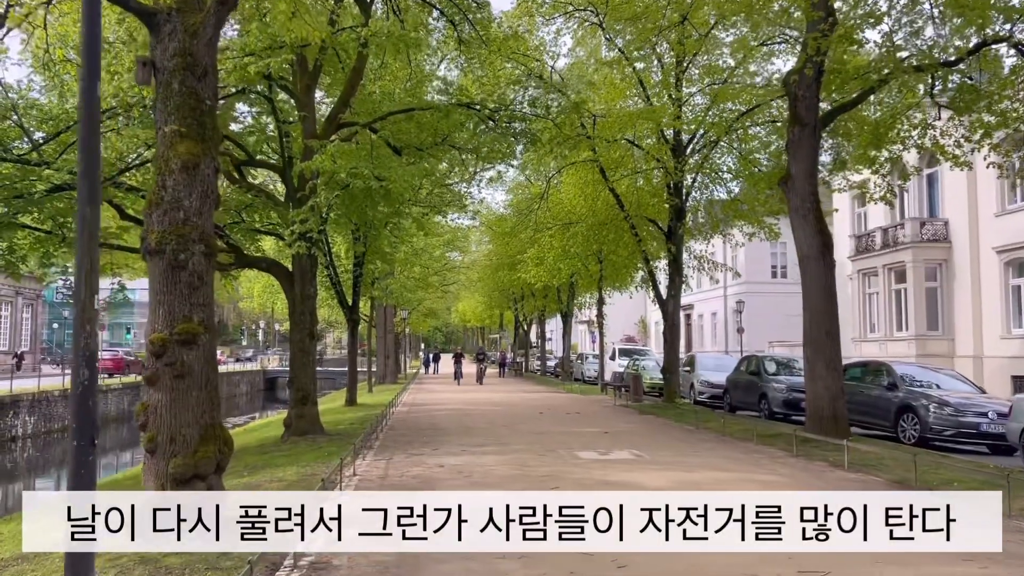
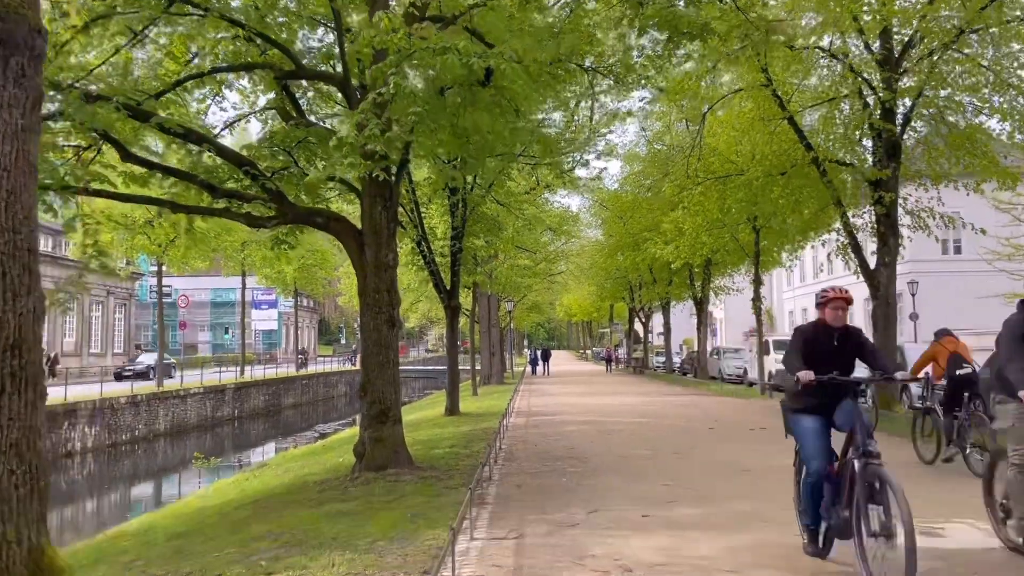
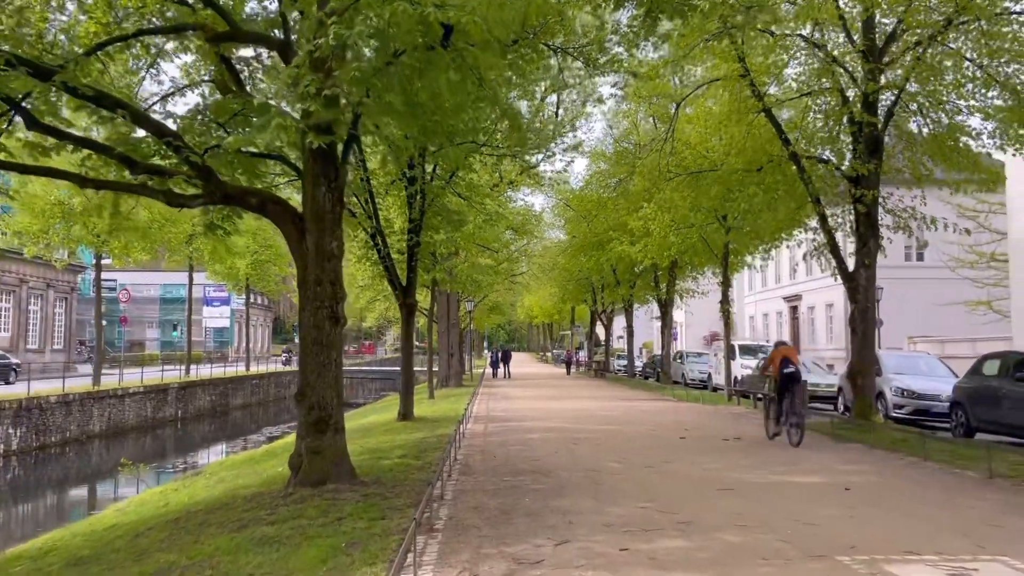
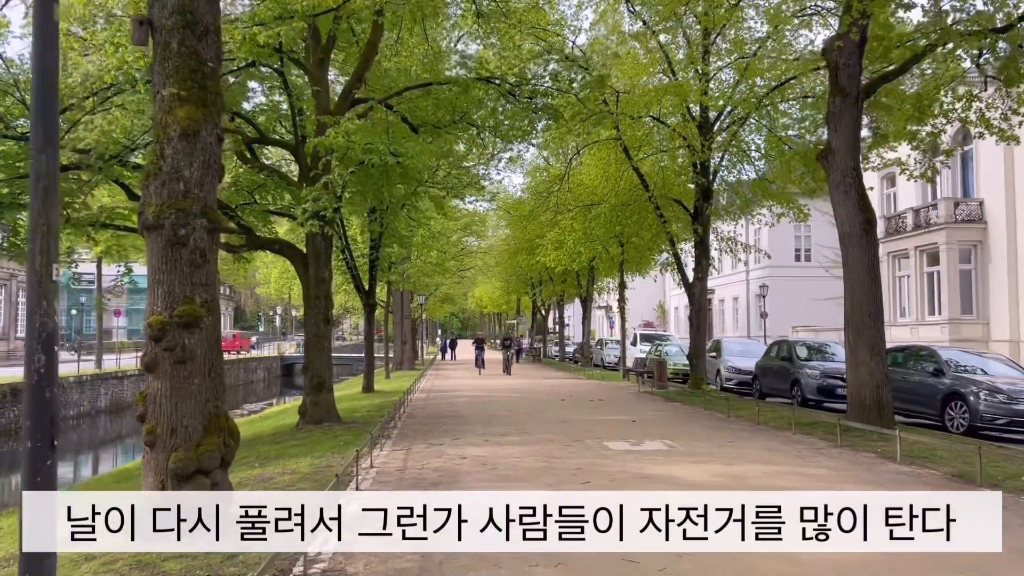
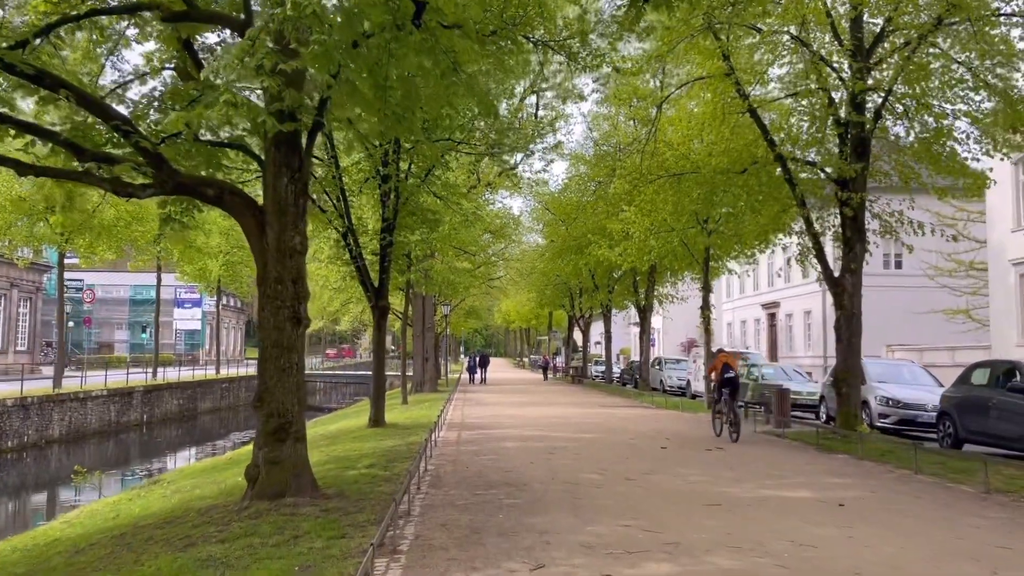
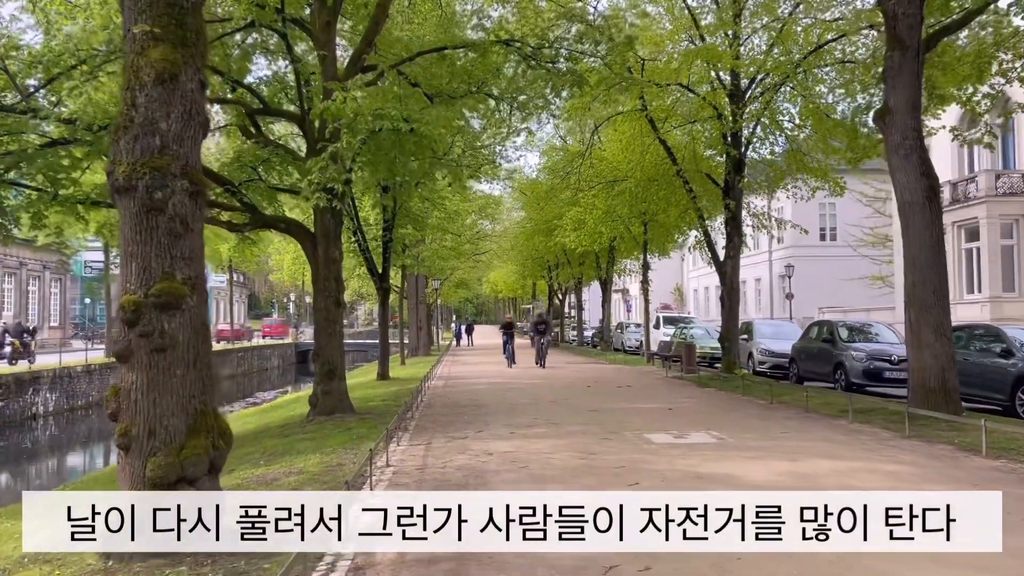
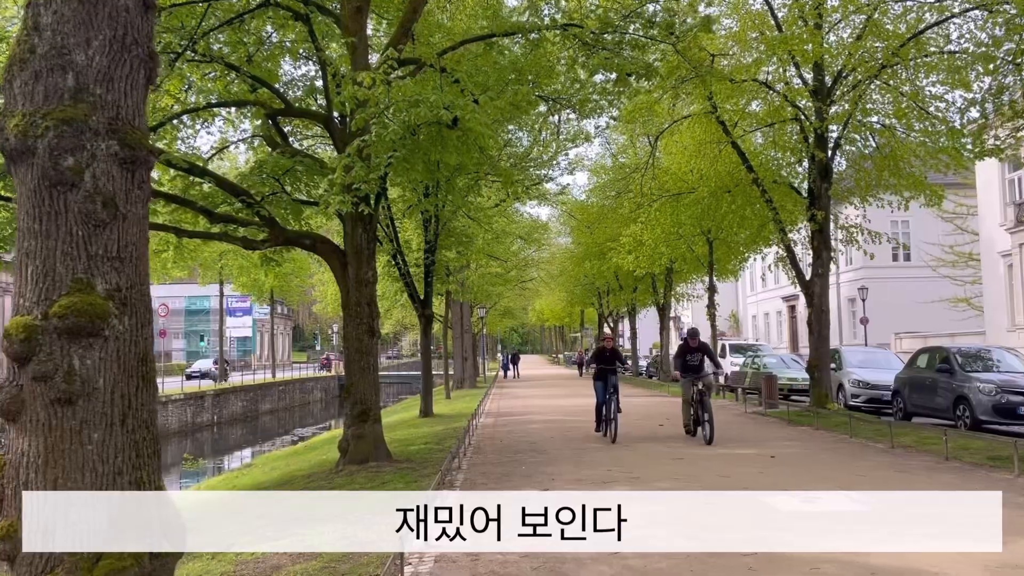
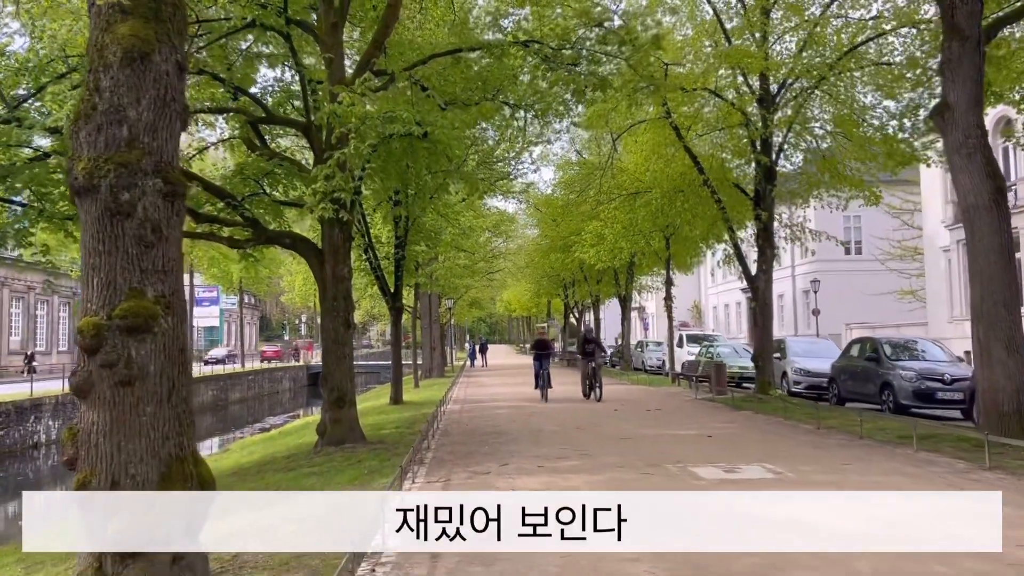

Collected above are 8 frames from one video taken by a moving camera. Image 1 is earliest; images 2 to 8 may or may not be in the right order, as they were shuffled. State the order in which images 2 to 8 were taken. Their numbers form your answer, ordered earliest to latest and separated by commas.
4, 6, 8, 7, 2, 3, 5
